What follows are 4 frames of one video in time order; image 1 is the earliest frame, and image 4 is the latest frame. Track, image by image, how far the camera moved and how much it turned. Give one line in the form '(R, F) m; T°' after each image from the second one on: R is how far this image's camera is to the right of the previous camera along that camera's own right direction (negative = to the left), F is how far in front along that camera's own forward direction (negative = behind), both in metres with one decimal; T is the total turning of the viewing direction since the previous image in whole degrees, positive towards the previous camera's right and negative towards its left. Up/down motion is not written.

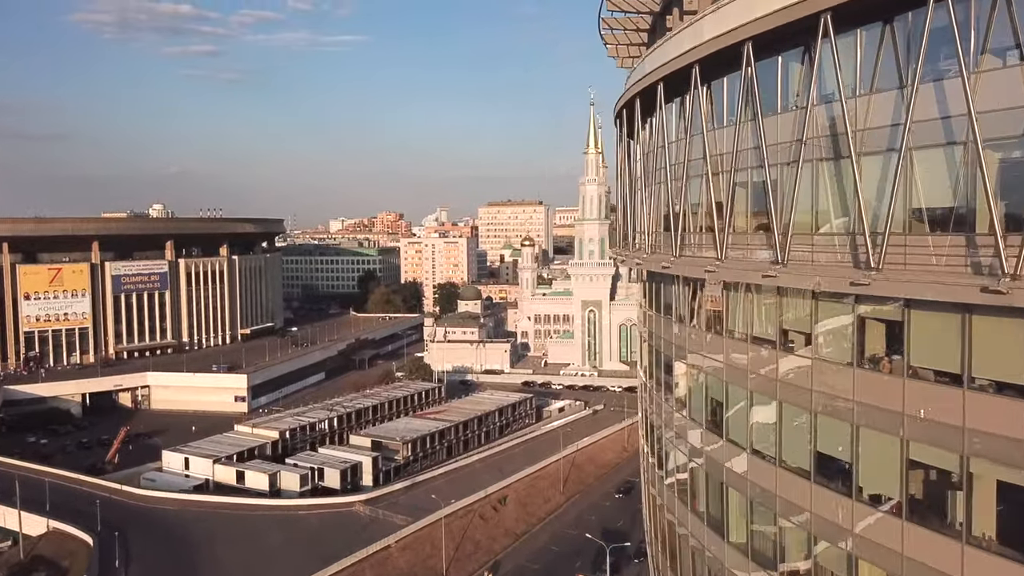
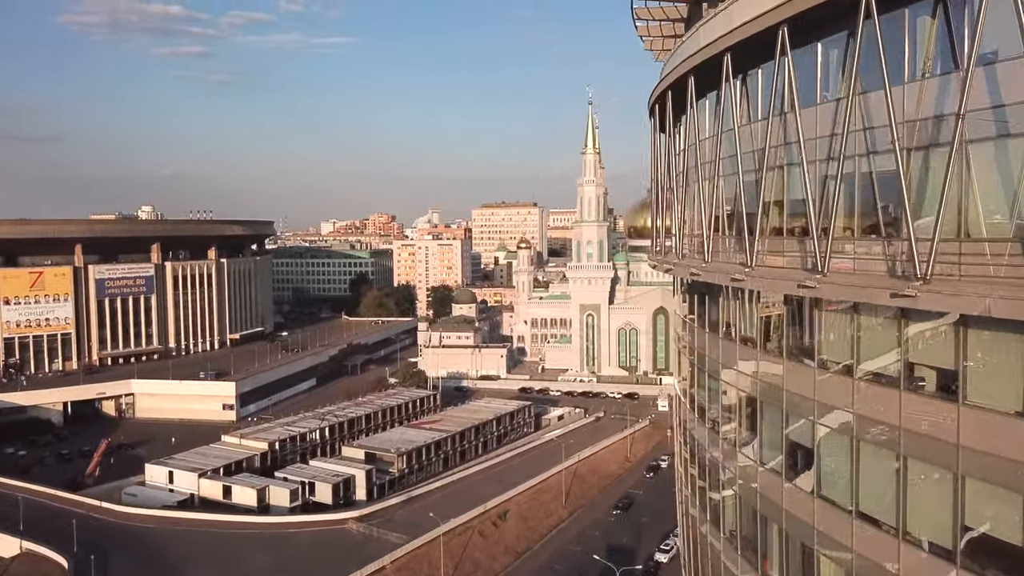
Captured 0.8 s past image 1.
(-0.3, +1.2) m; +1°
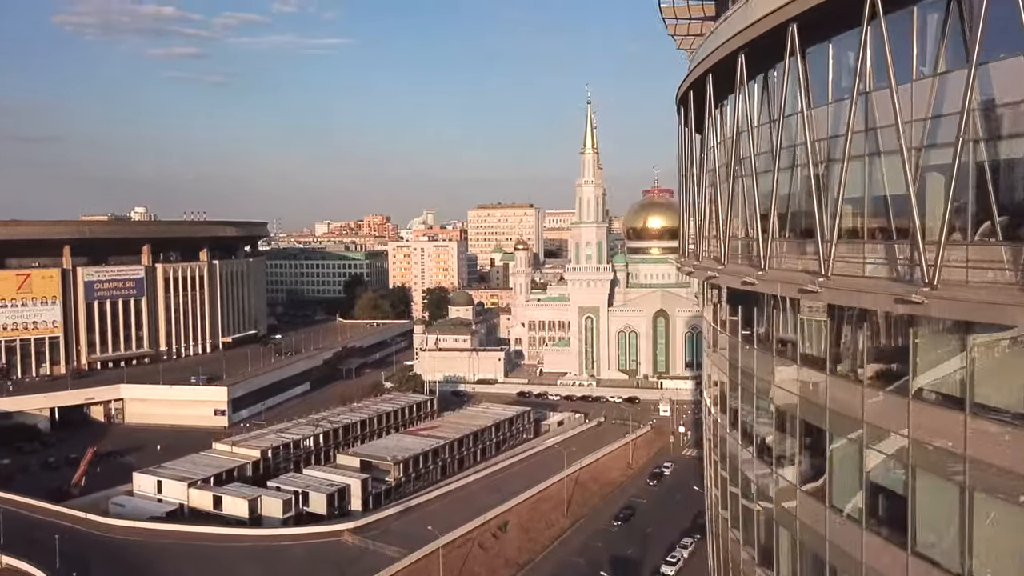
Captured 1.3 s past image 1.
(-0.2, +0.8) m; 0°
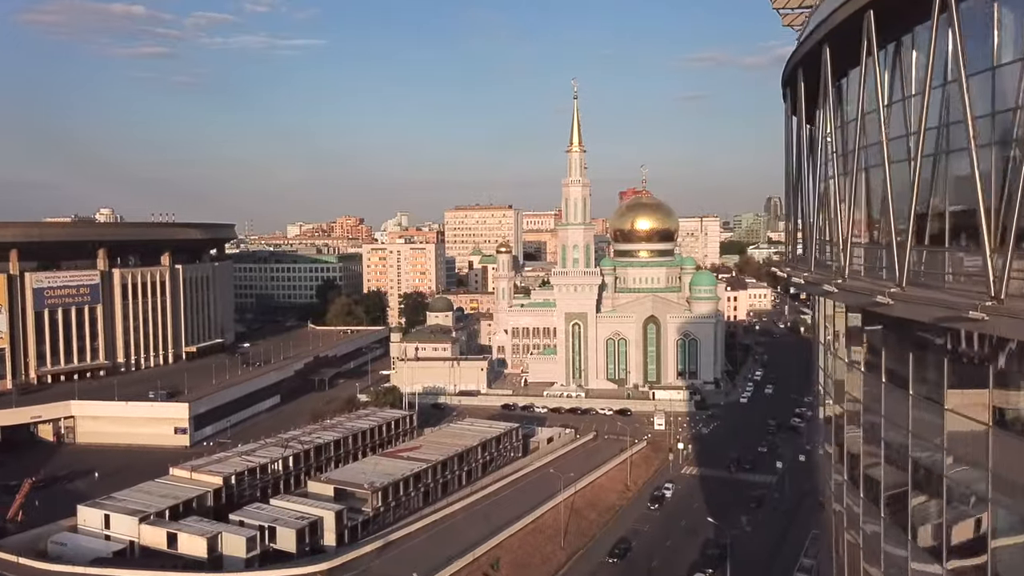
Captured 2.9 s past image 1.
(-0.5, +2.4) m; +2°
